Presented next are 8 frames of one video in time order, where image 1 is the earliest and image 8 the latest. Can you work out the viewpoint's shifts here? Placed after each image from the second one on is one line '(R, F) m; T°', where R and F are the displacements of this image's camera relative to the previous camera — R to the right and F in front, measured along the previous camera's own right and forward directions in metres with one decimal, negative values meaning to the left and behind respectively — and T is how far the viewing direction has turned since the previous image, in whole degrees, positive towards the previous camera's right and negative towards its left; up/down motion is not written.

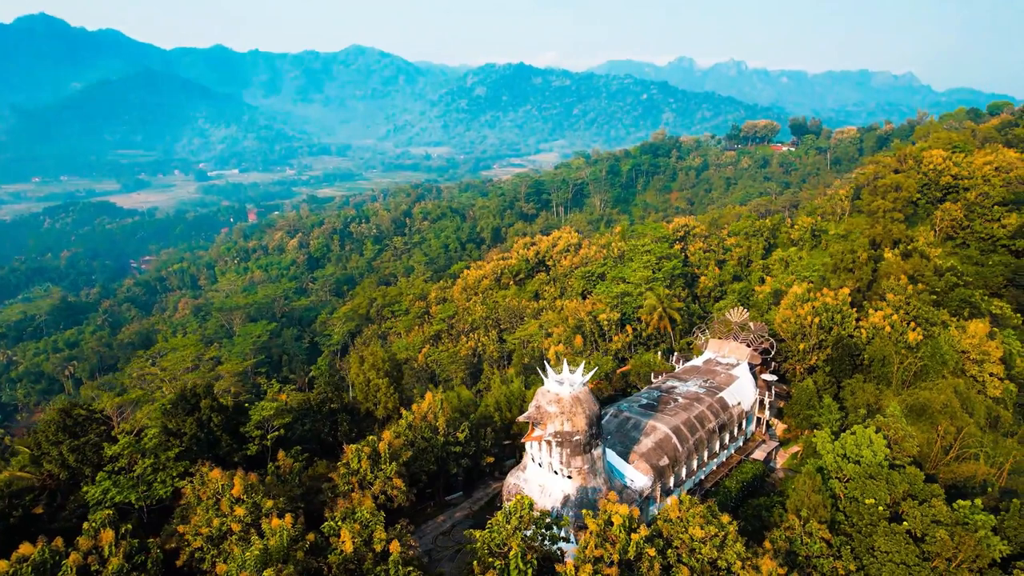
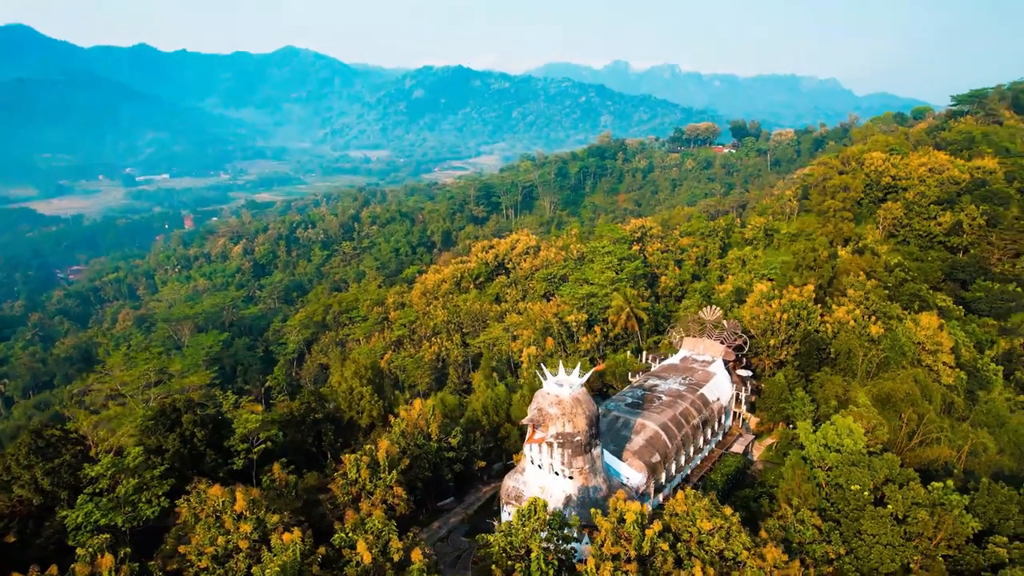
(-1.2, 0.0) m; +5°
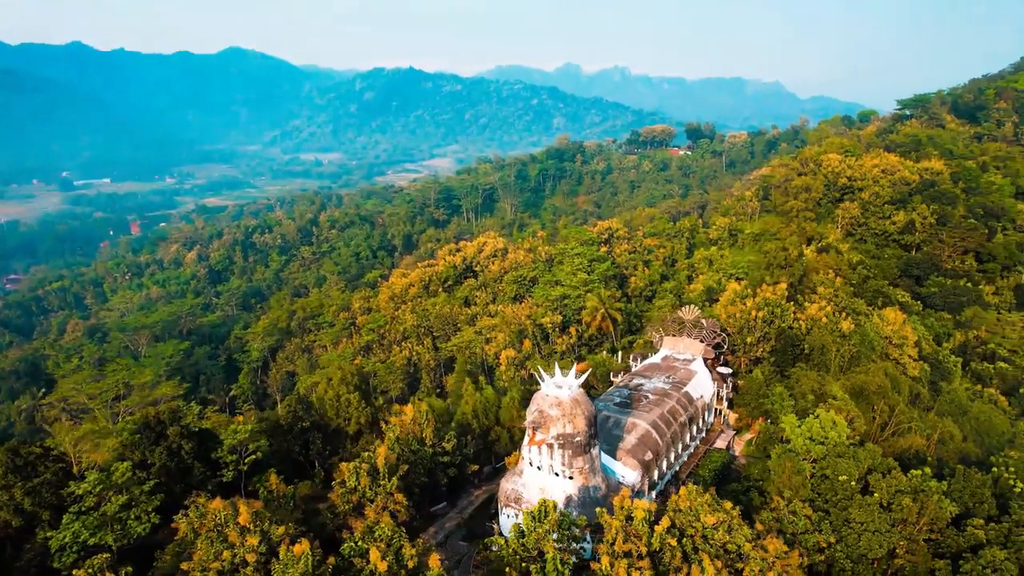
(-0.9, 0.0) m; +4°
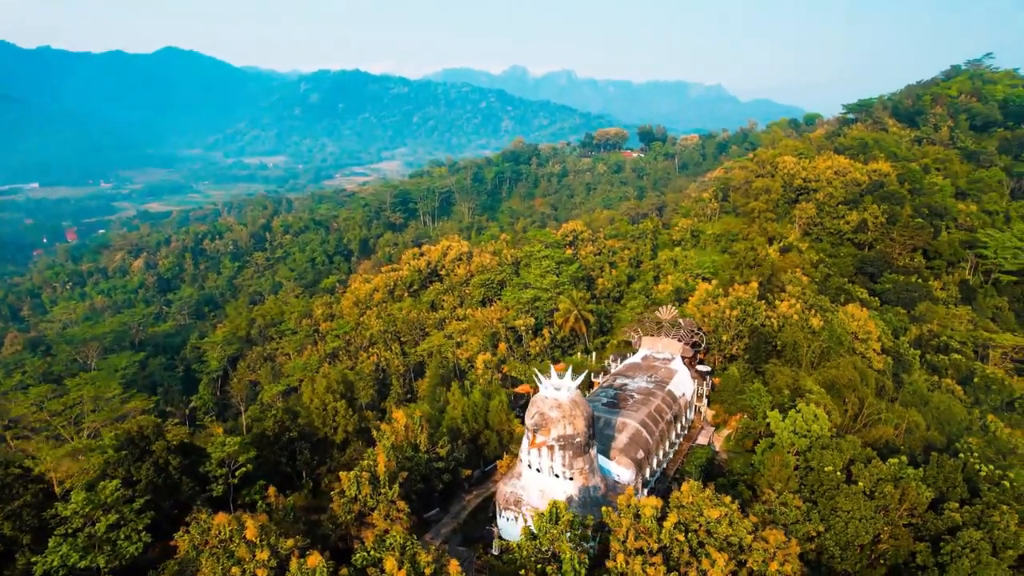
(-1.0, -0.1) m; +4°
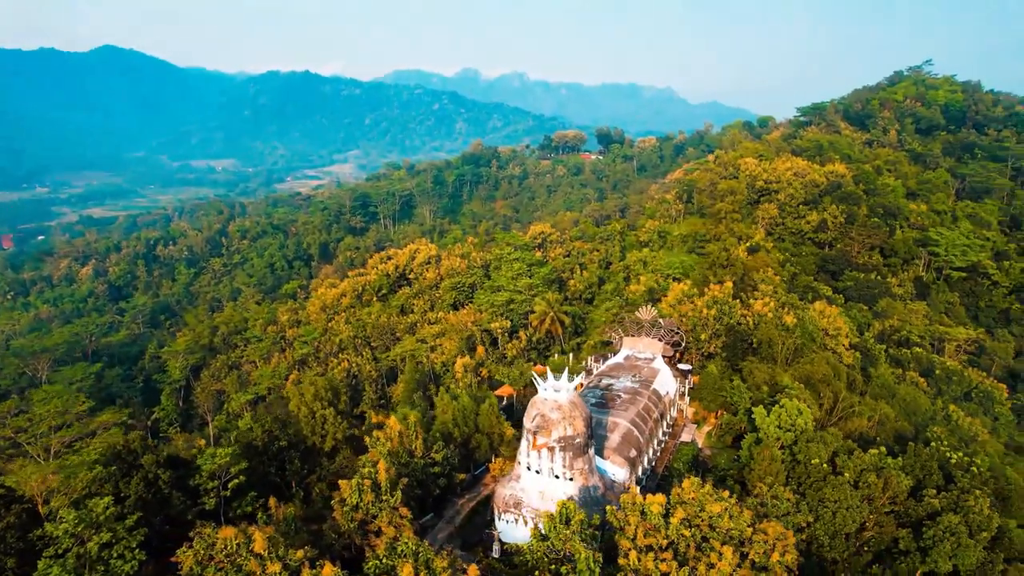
(-0.9, -0.1) m; +4°
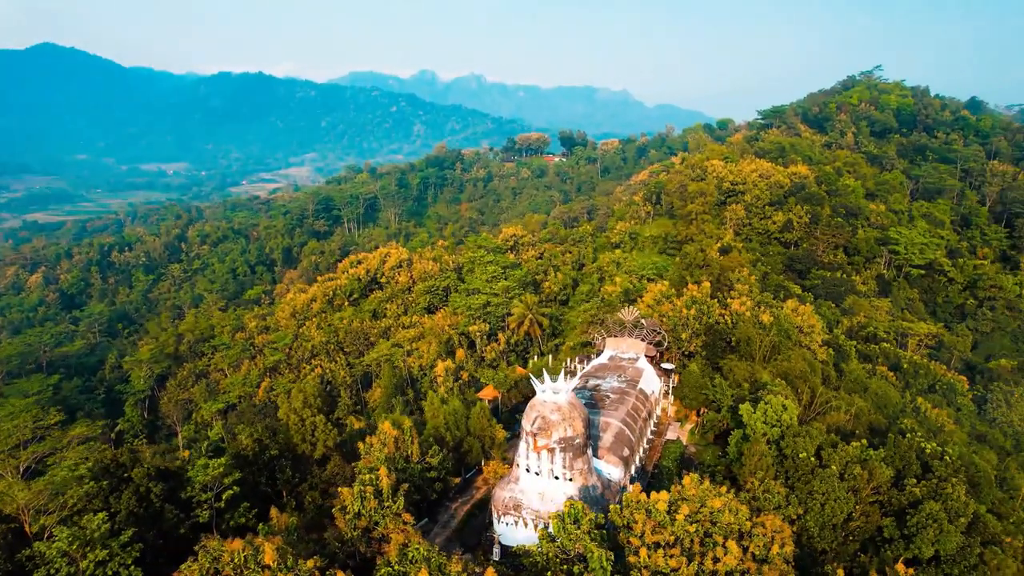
(-0.8, -0.1) m; +3°
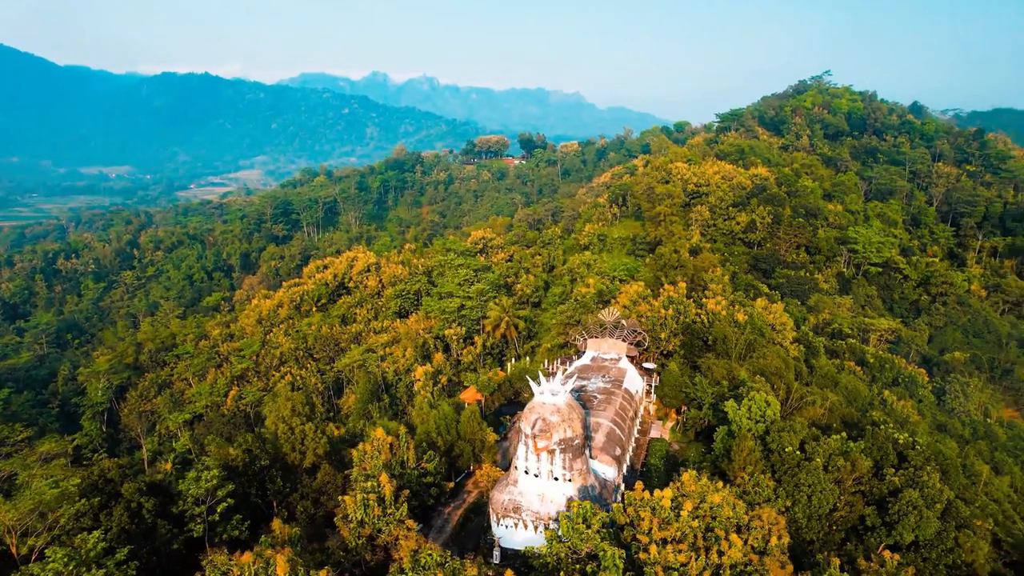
(-0.9, -0.1) m; +4°
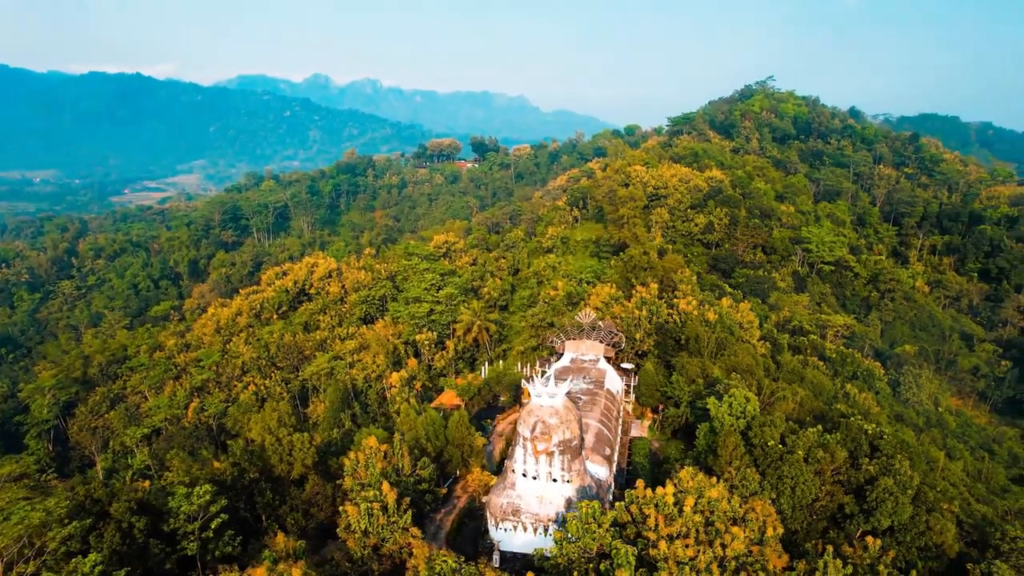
(-1.1, -0.1) m; +4°
